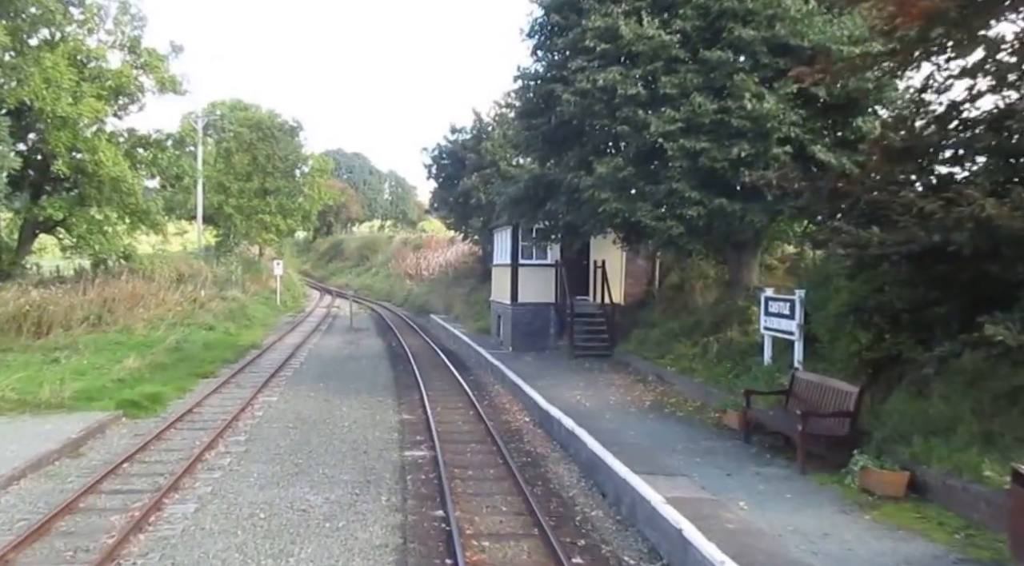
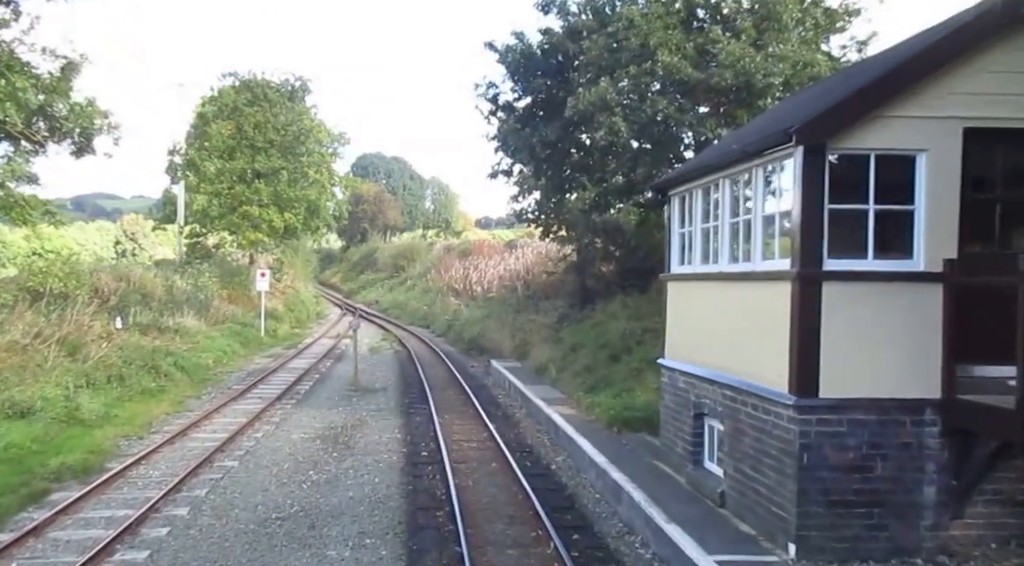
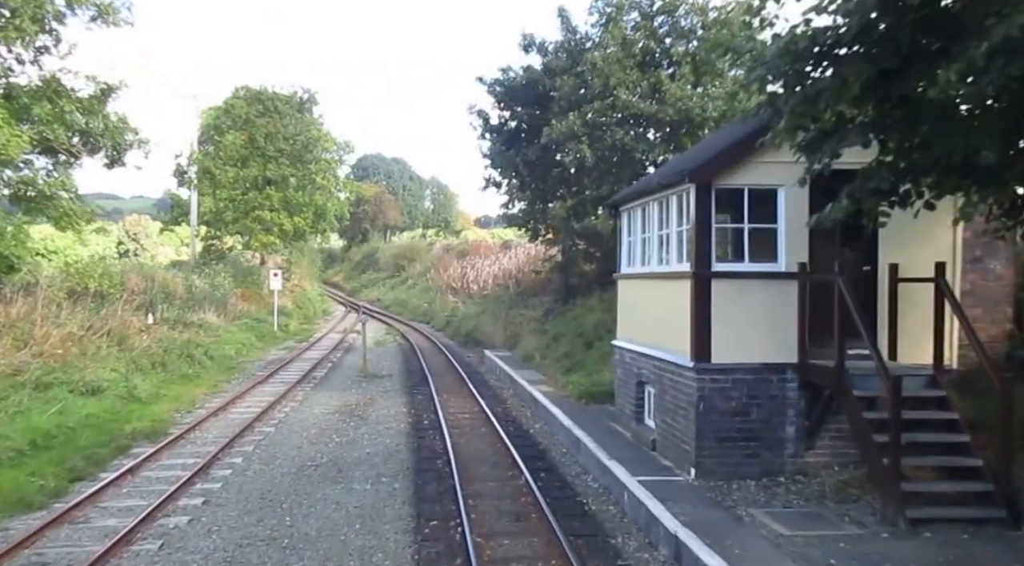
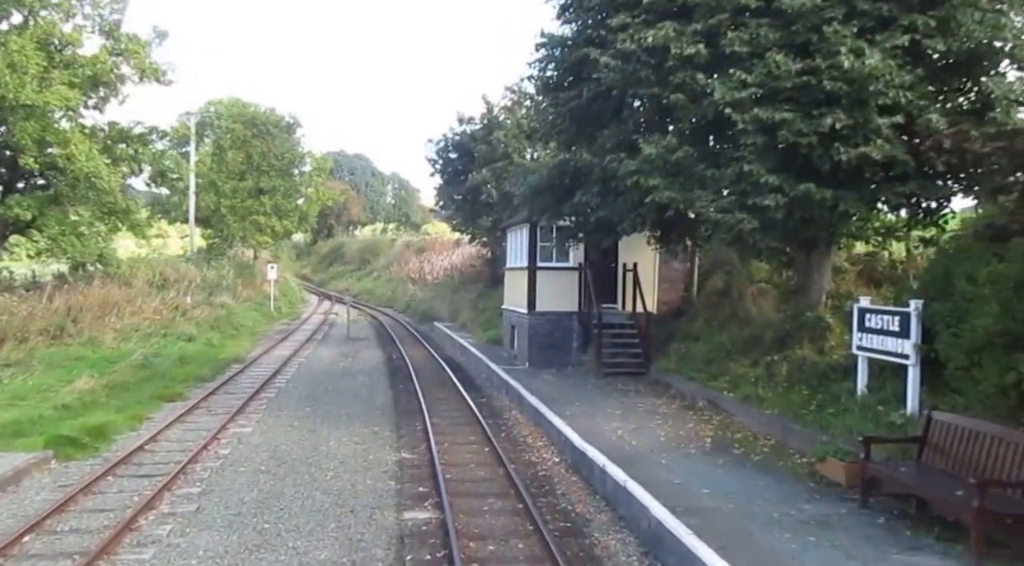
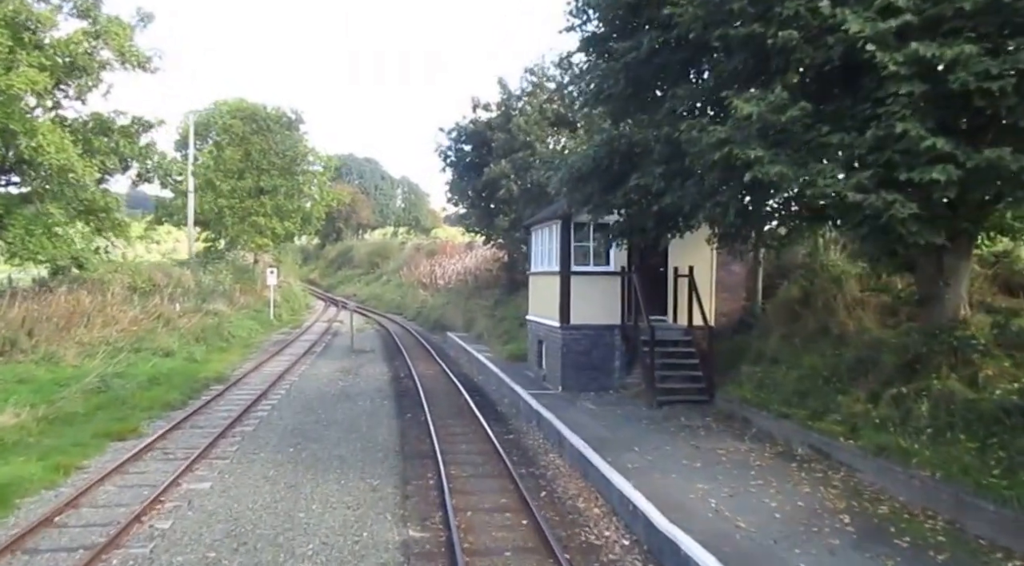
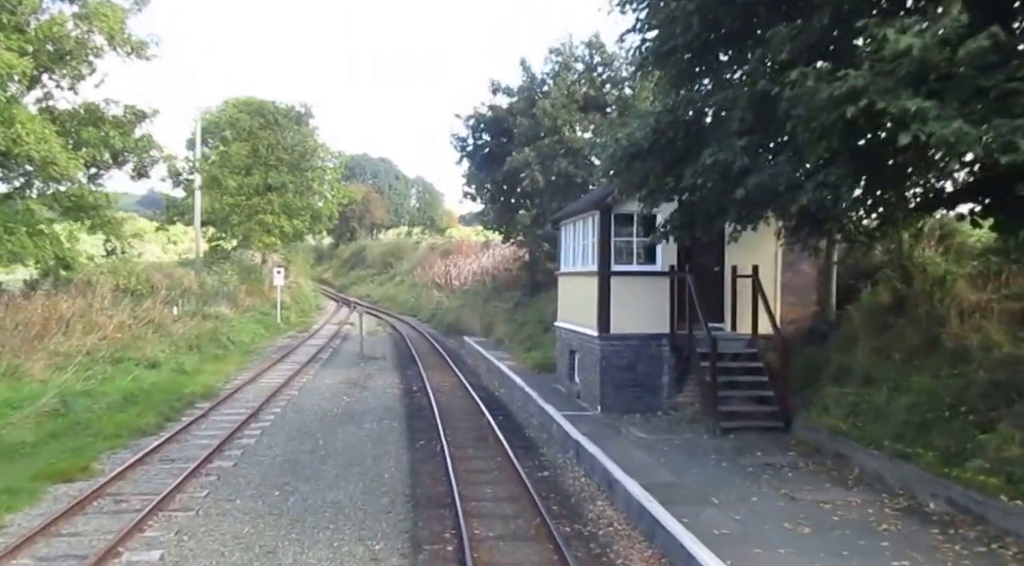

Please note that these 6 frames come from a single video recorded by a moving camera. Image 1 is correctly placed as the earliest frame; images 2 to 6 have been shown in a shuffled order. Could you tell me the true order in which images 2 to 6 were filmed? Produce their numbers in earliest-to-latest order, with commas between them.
4, 5, 6, 3, 2
